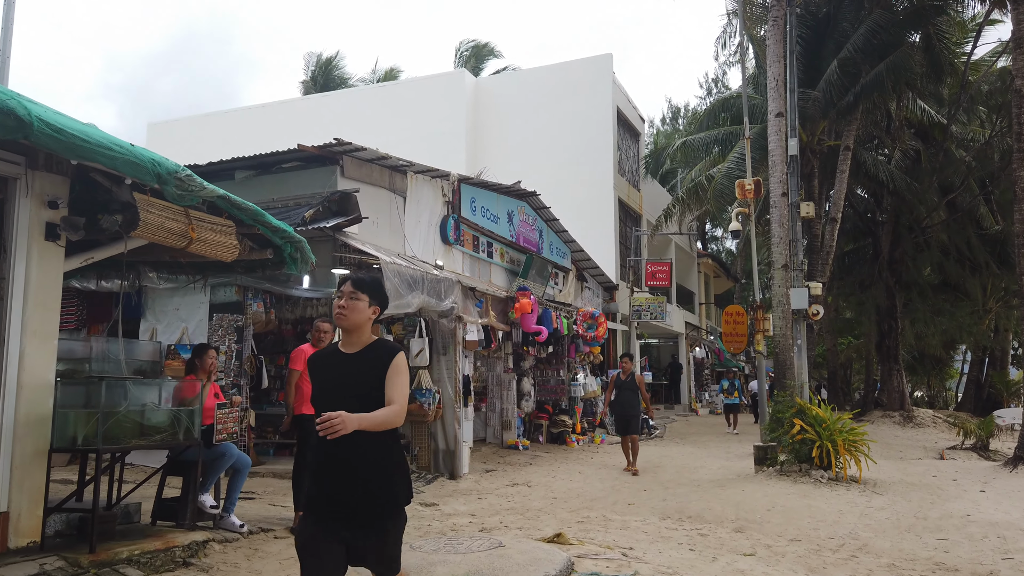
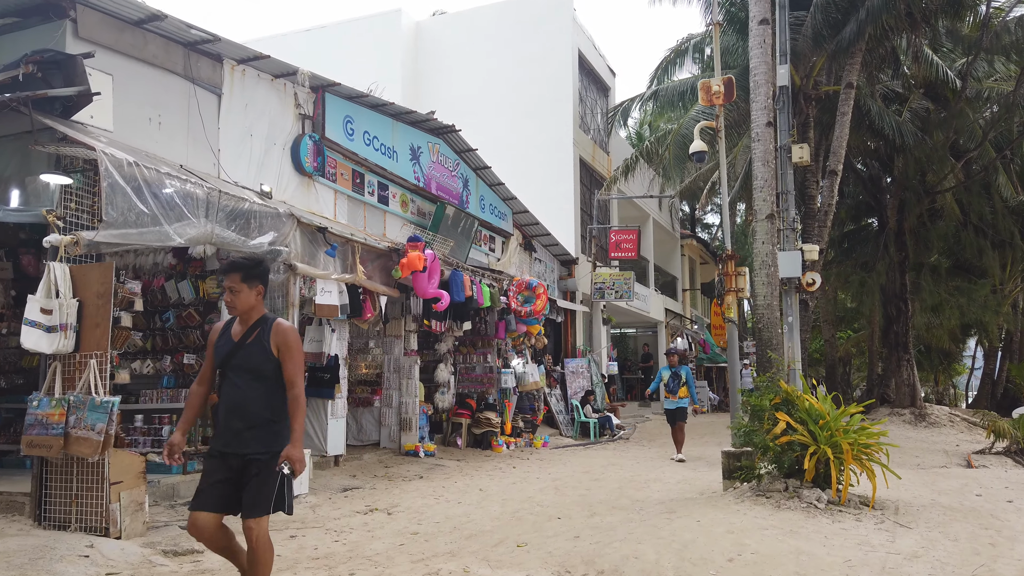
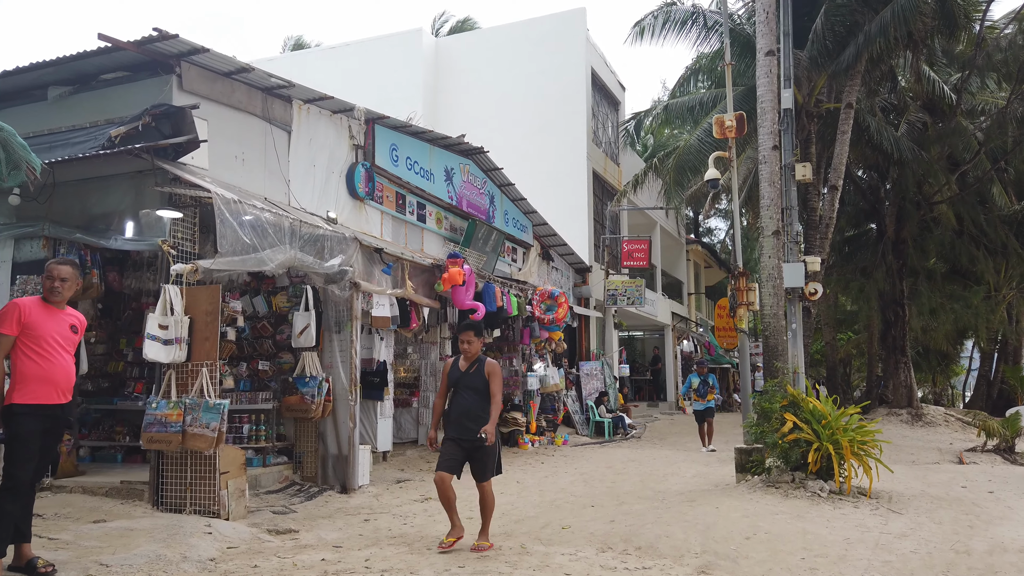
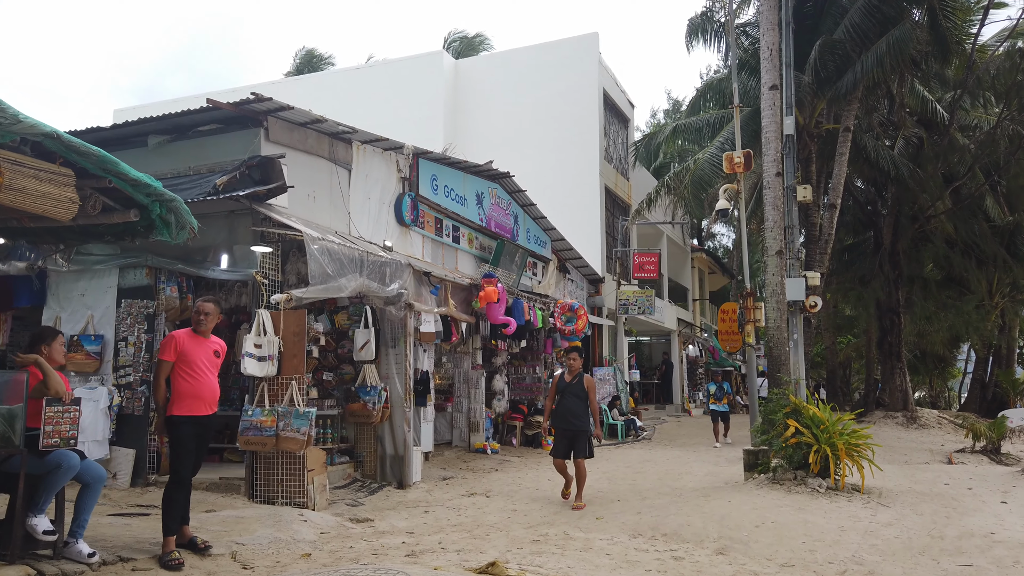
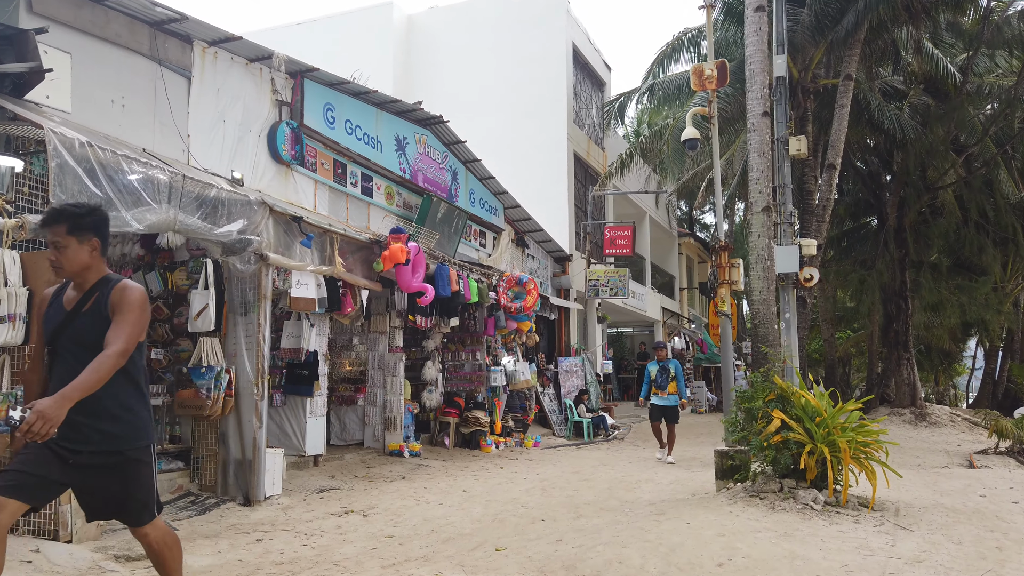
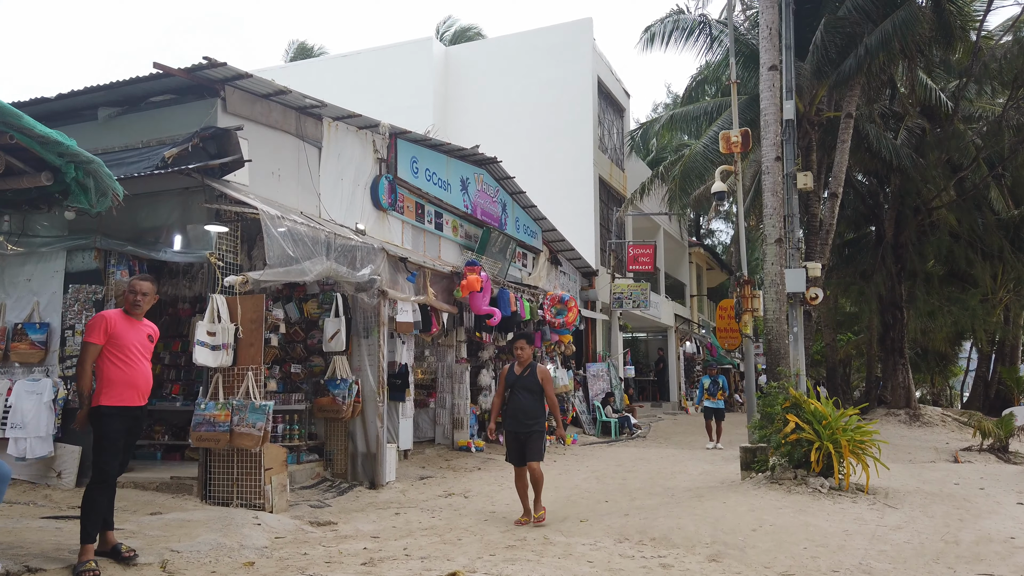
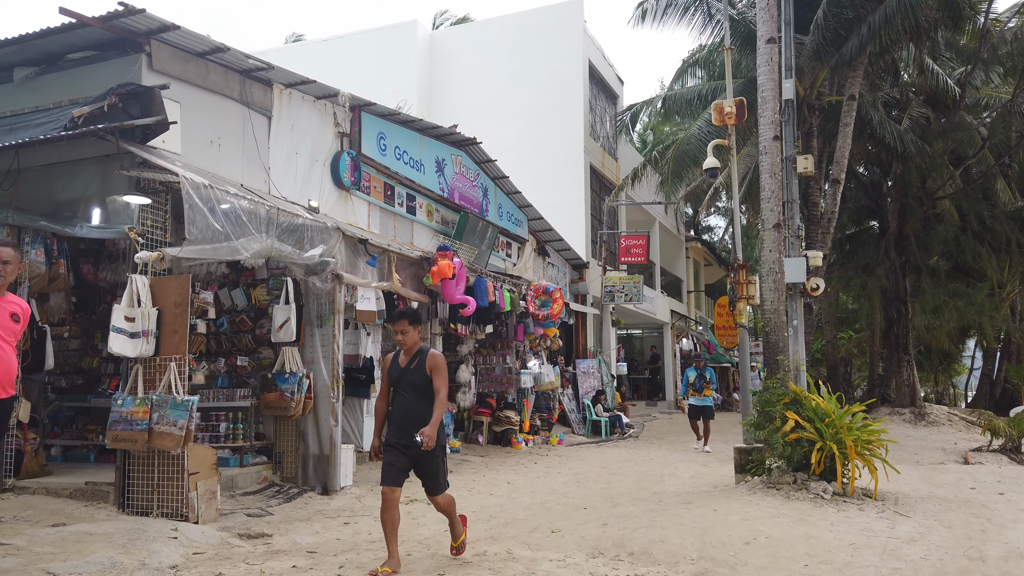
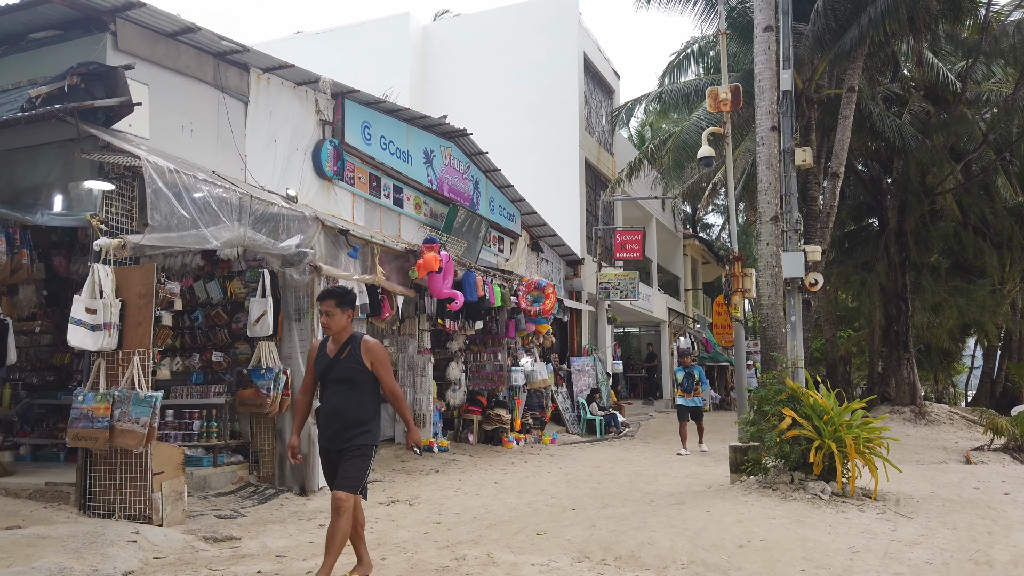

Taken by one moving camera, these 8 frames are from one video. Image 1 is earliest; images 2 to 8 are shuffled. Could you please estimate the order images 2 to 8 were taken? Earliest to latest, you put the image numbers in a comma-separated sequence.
4, 6, 3, 7, 8, 2, 5
